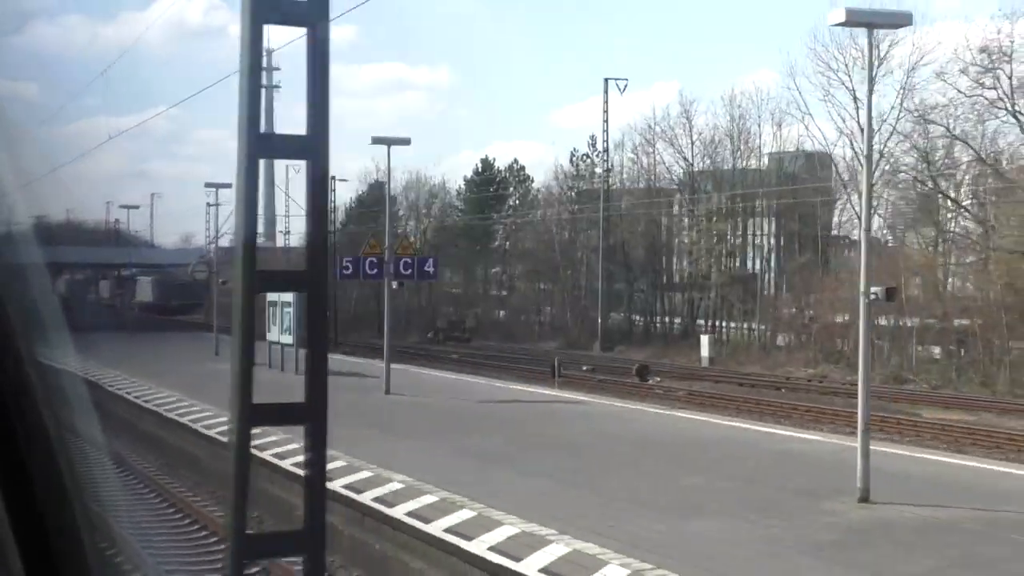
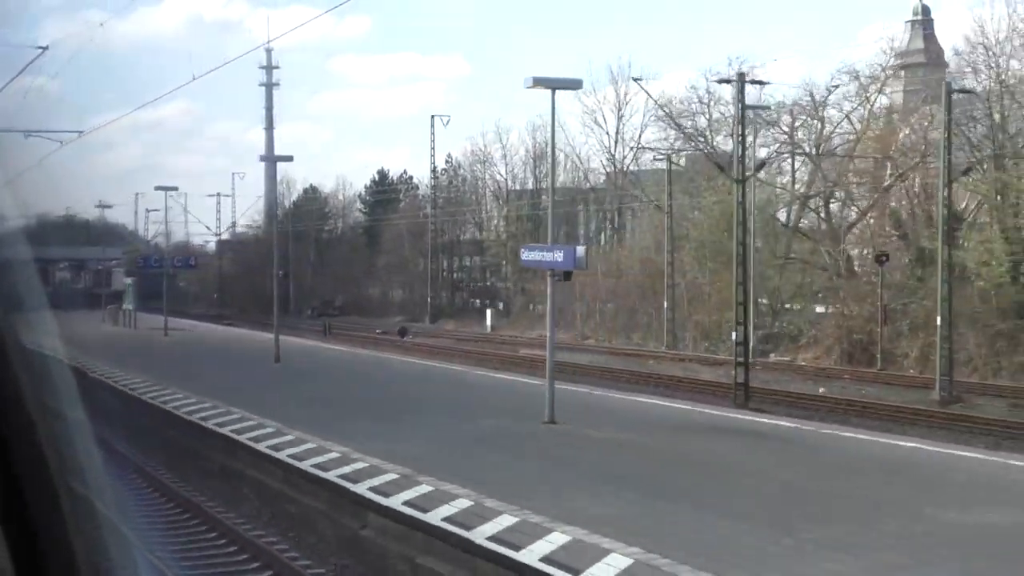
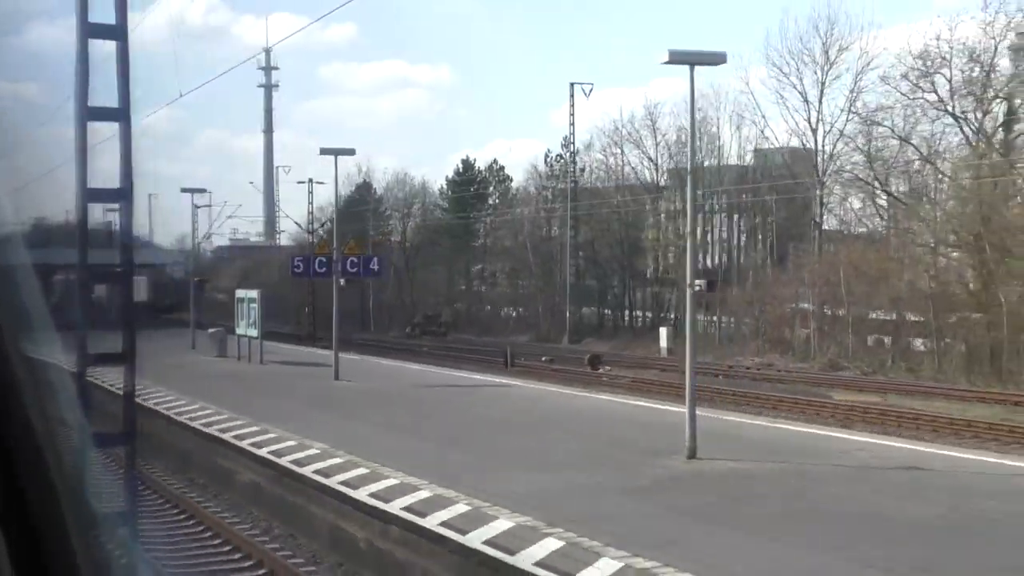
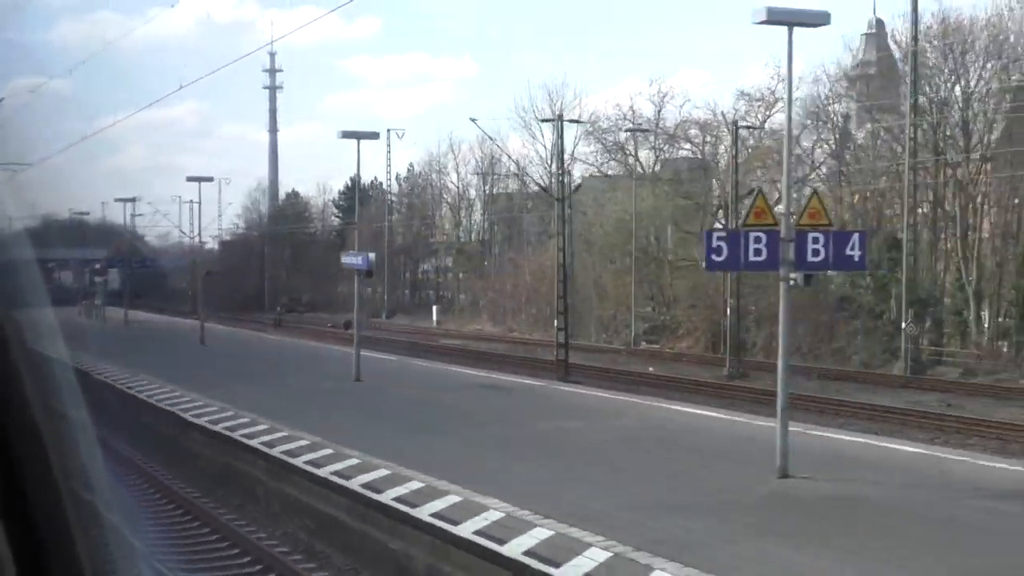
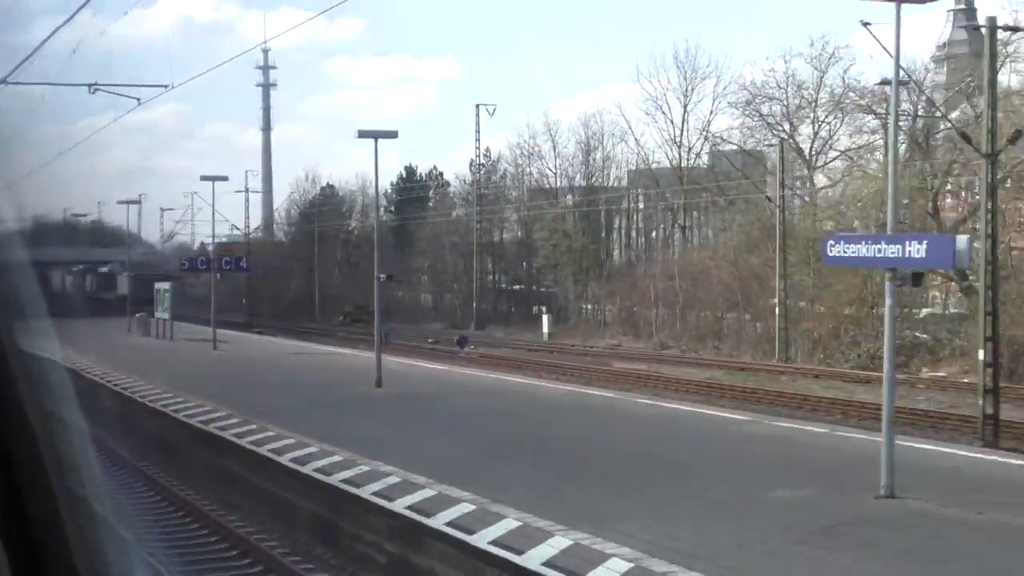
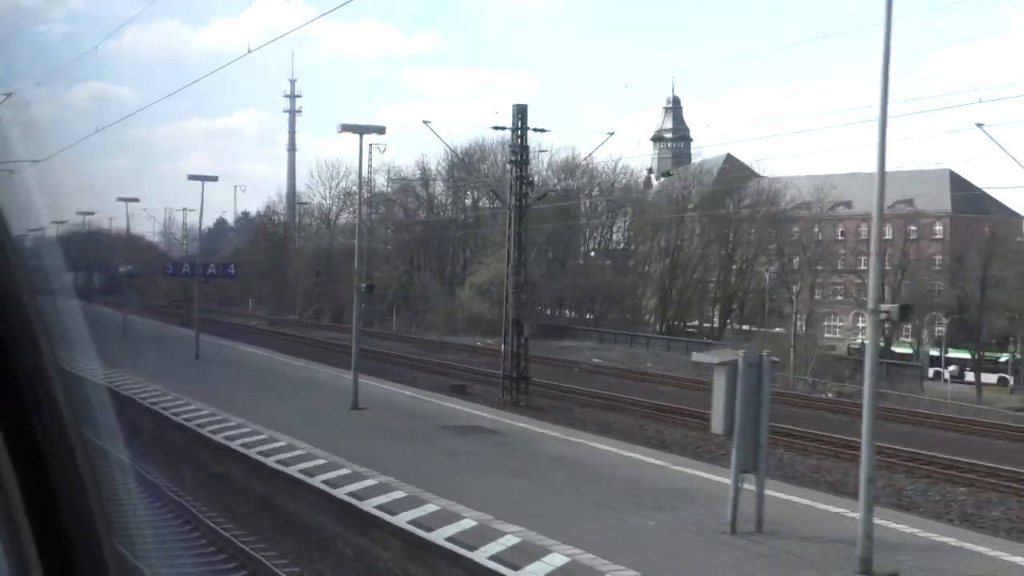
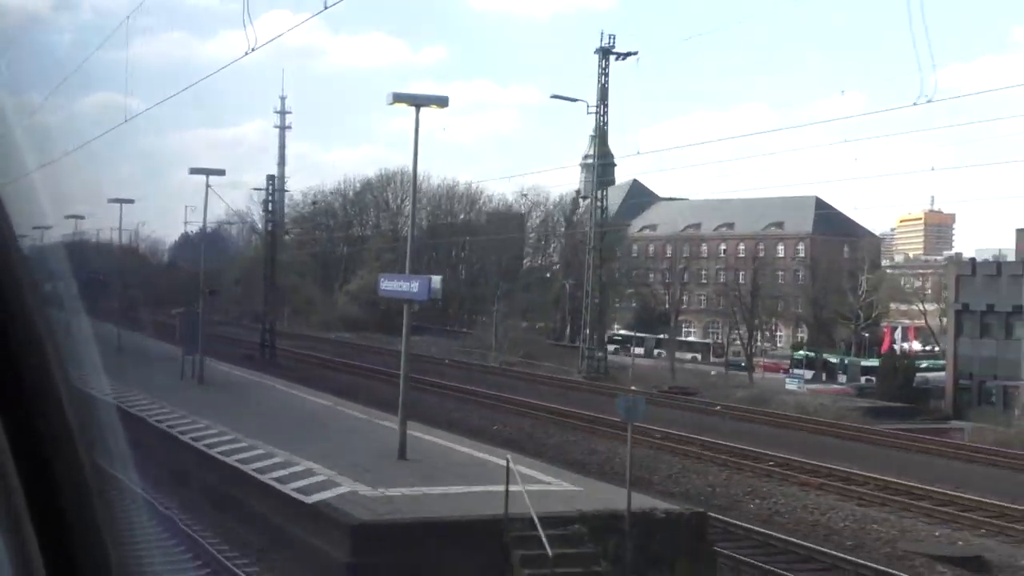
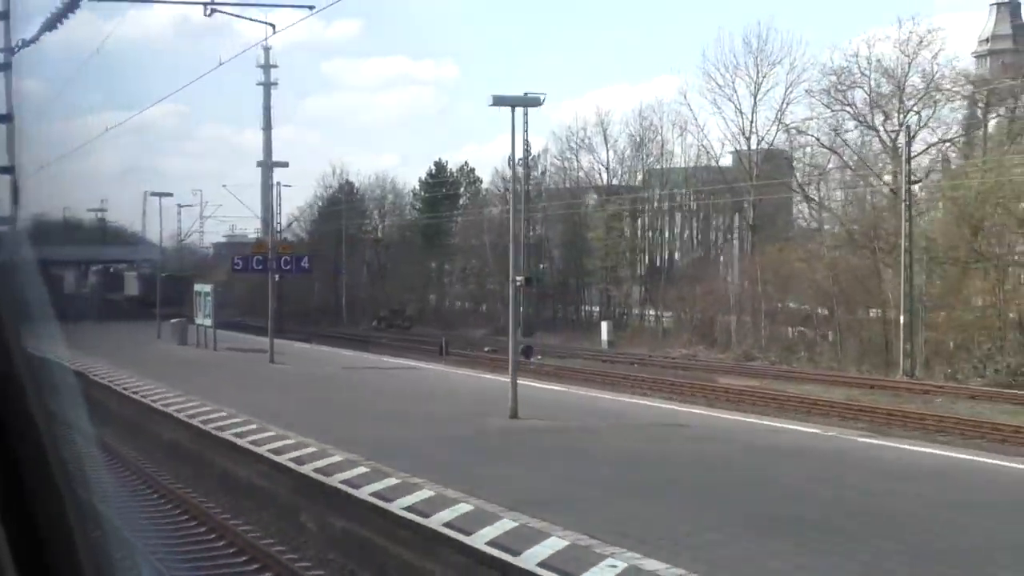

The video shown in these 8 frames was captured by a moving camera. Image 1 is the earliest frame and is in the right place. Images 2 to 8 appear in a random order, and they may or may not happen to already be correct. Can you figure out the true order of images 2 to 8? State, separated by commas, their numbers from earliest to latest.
3, 8, 5, 2, 4, 6, 7
